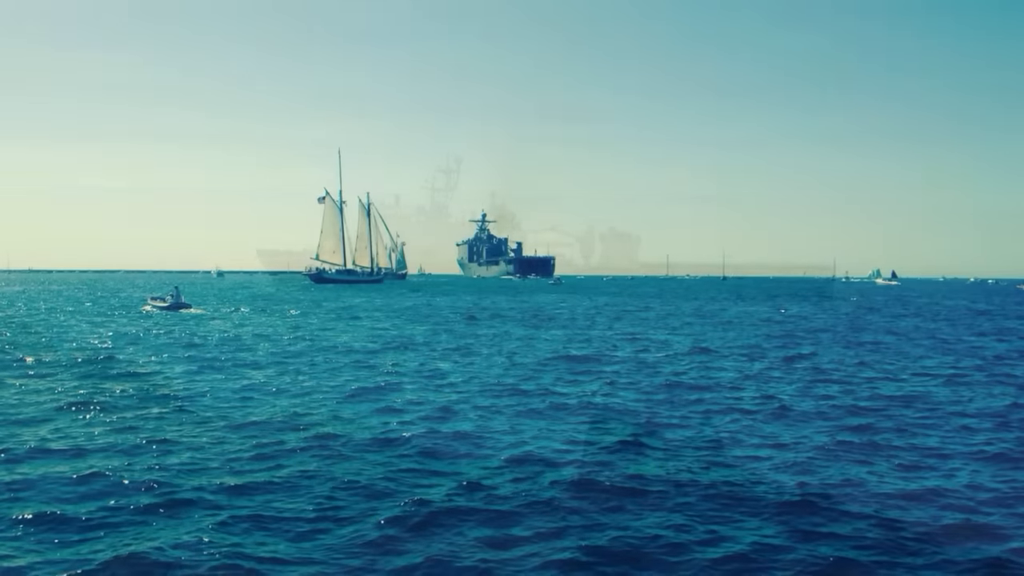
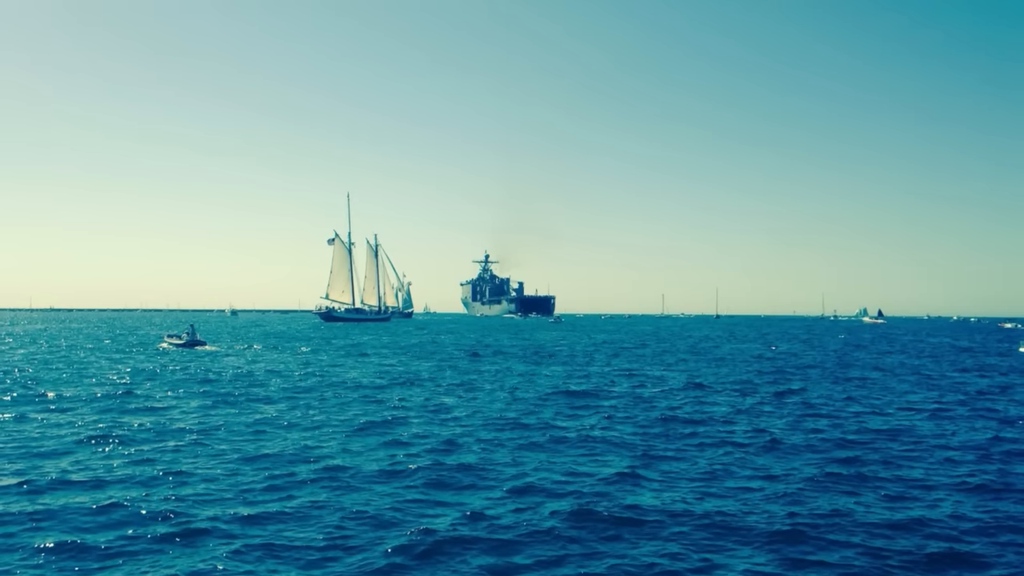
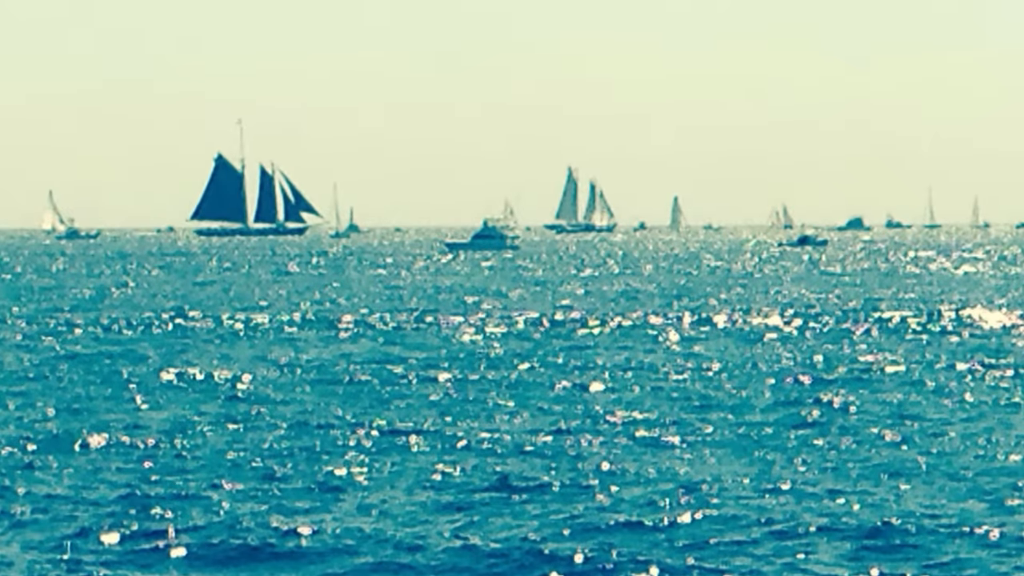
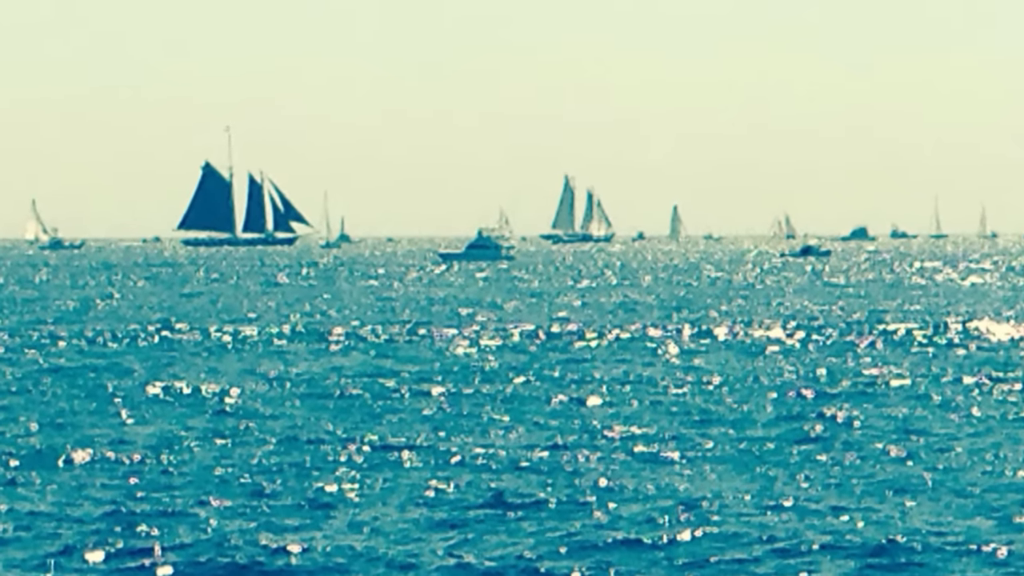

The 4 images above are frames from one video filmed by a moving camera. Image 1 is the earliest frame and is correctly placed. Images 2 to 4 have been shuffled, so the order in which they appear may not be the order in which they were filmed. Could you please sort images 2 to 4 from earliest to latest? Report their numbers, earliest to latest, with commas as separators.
2, 3, 4
